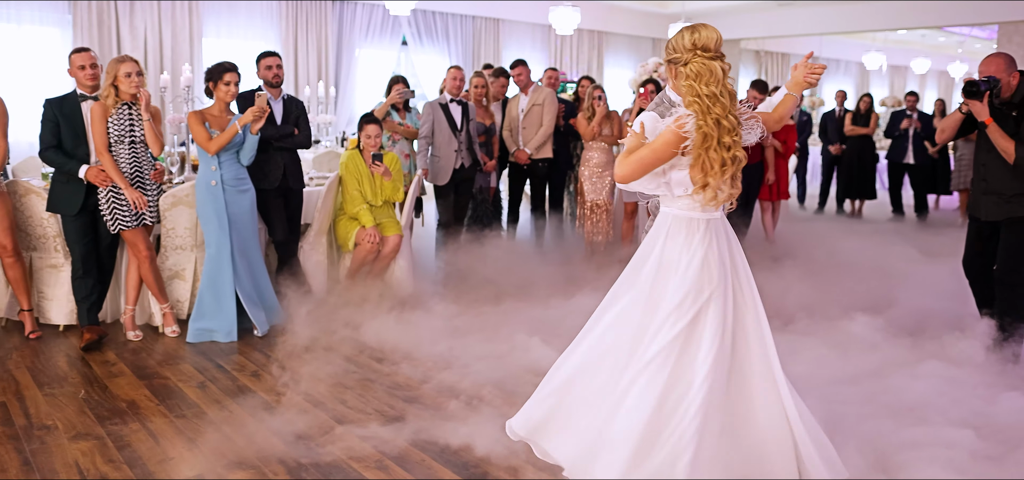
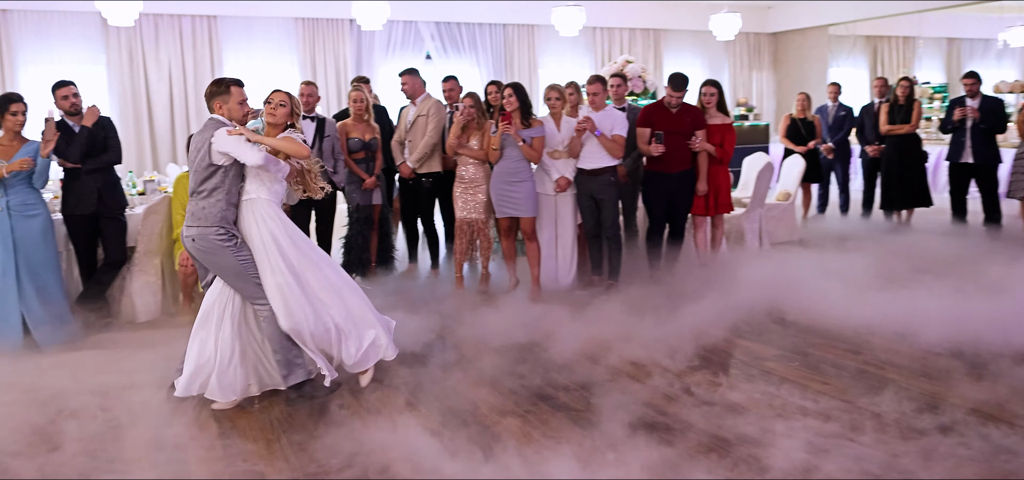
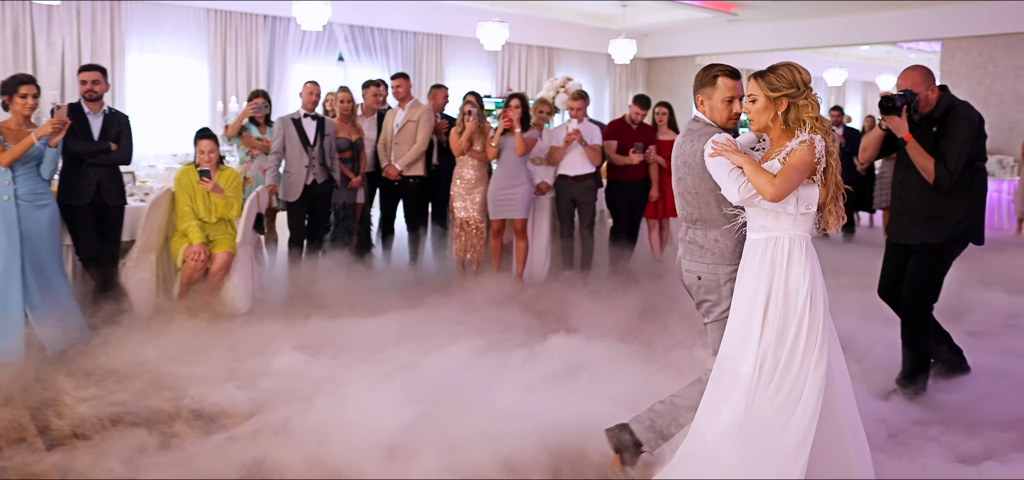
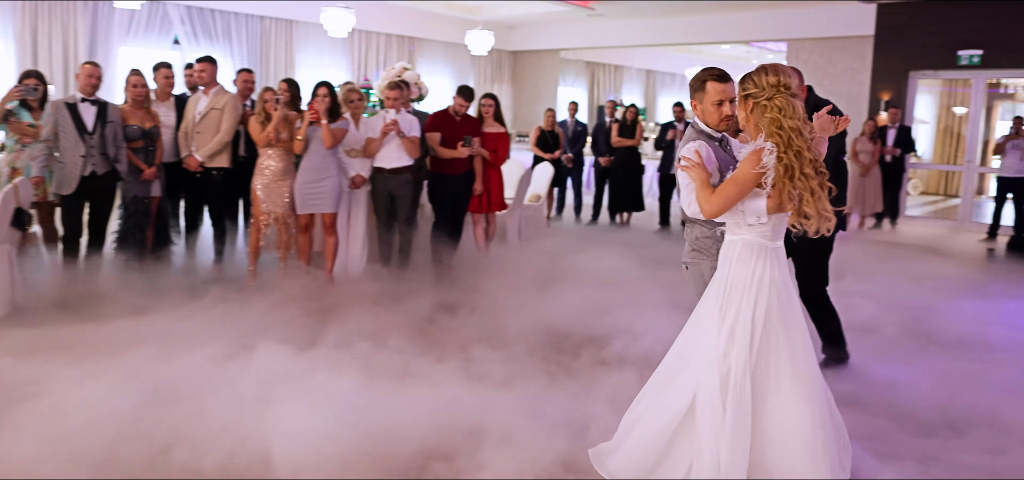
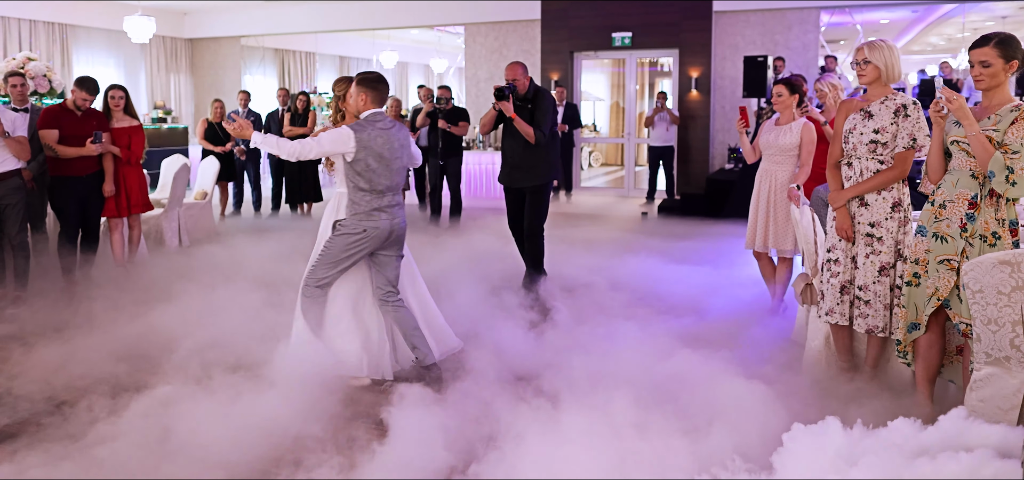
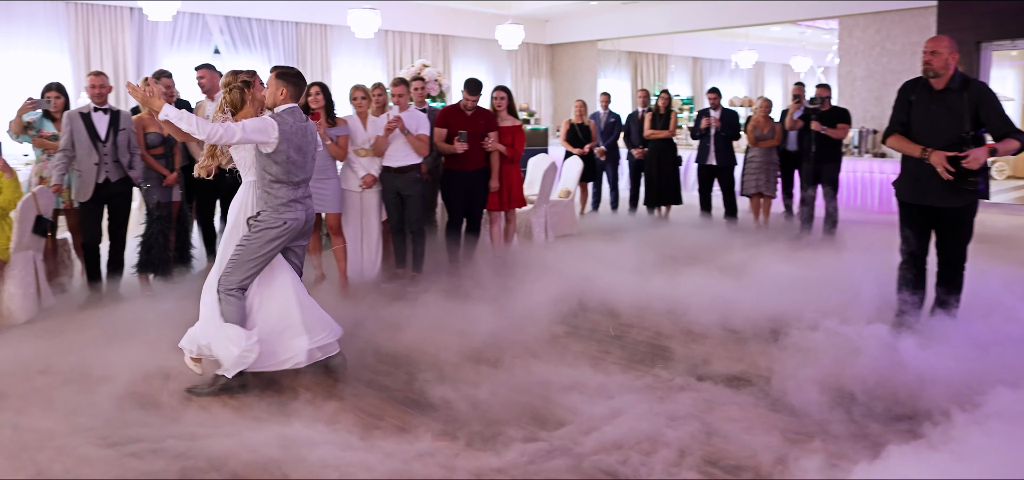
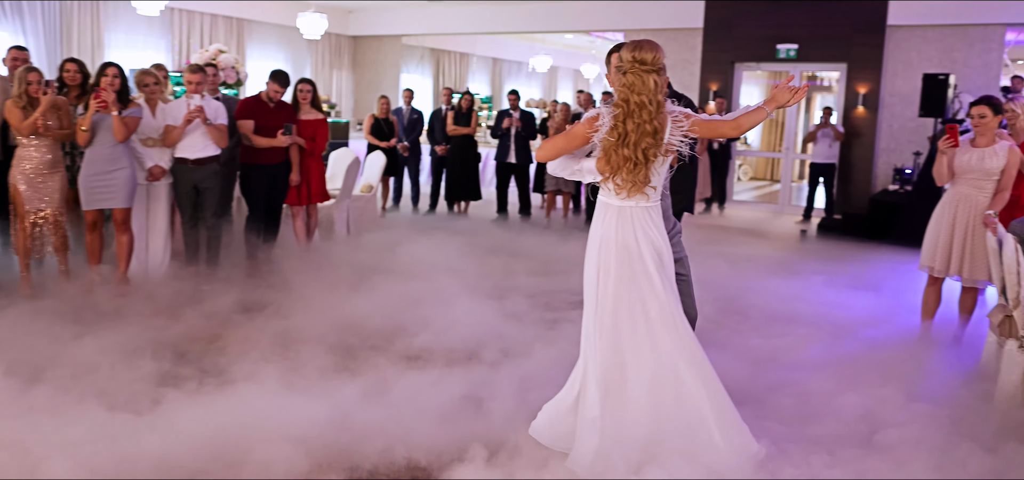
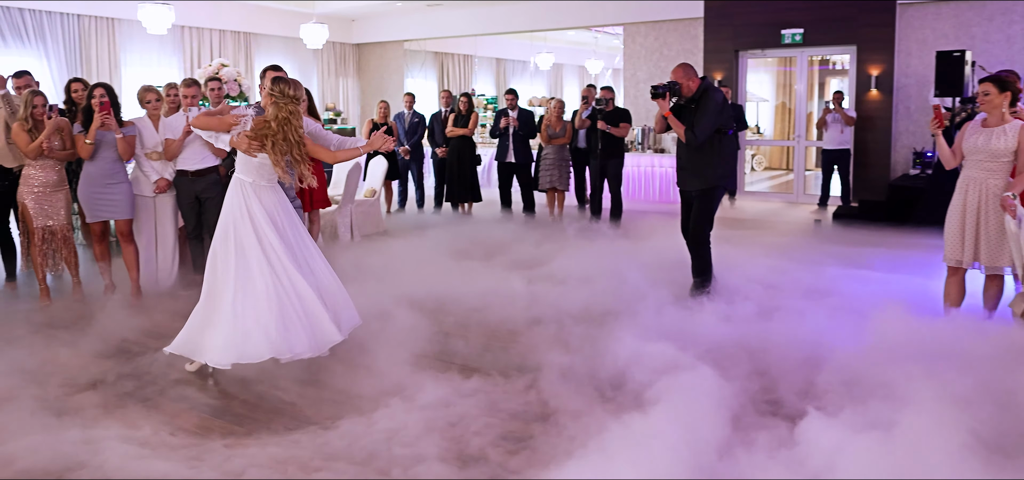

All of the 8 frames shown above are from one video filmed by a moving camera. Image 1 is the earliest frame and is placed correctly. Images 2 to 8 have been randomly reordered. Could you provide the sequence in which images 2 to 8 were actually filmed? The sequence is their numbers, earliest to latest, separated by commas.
3, 4, 7, 5, 8, 6, 2
